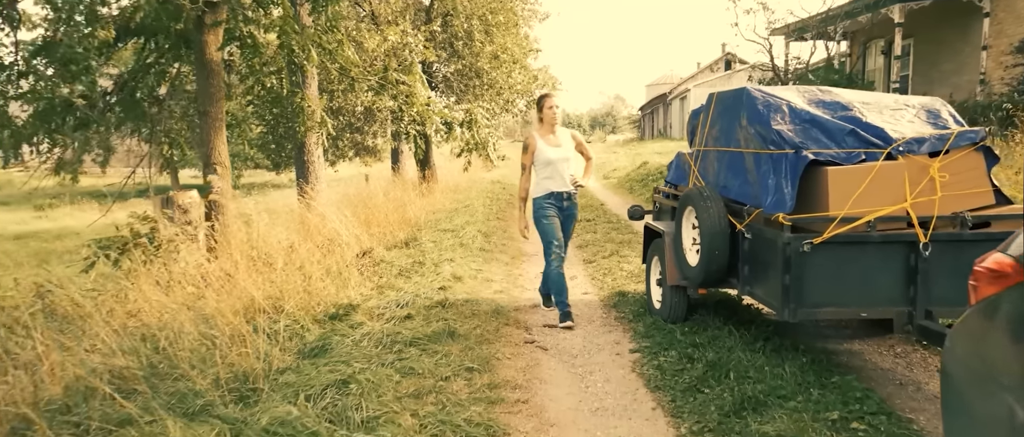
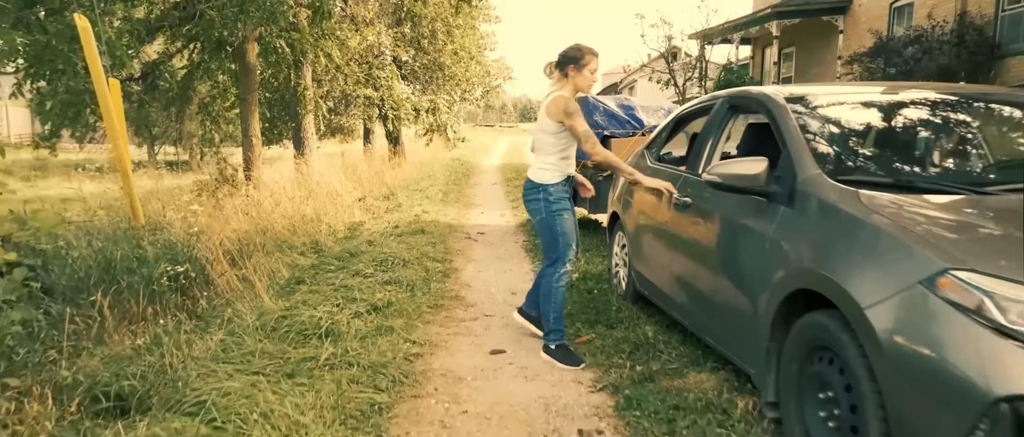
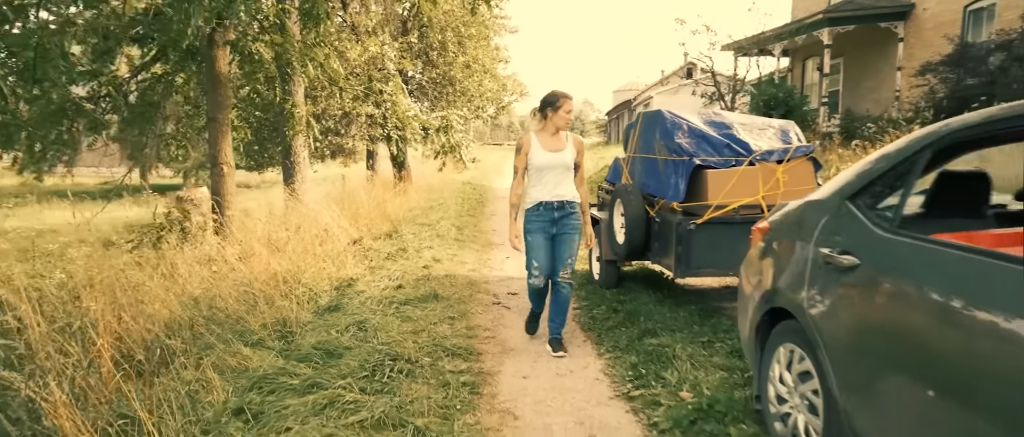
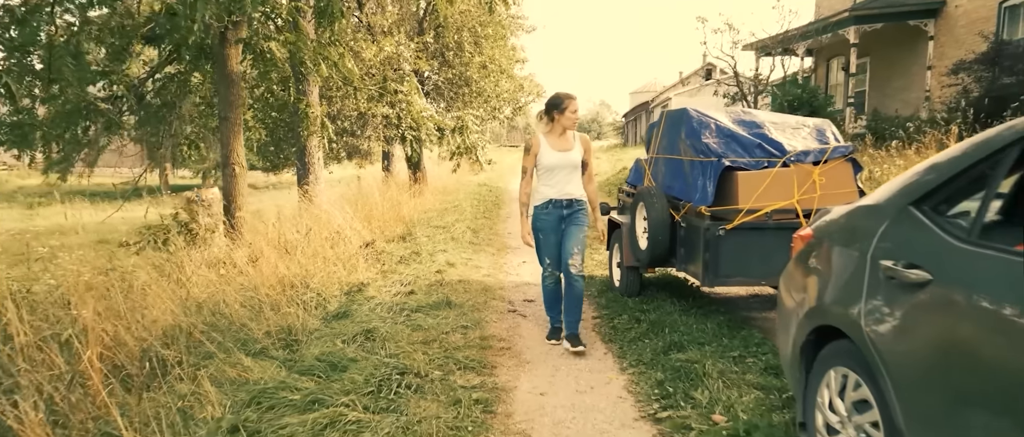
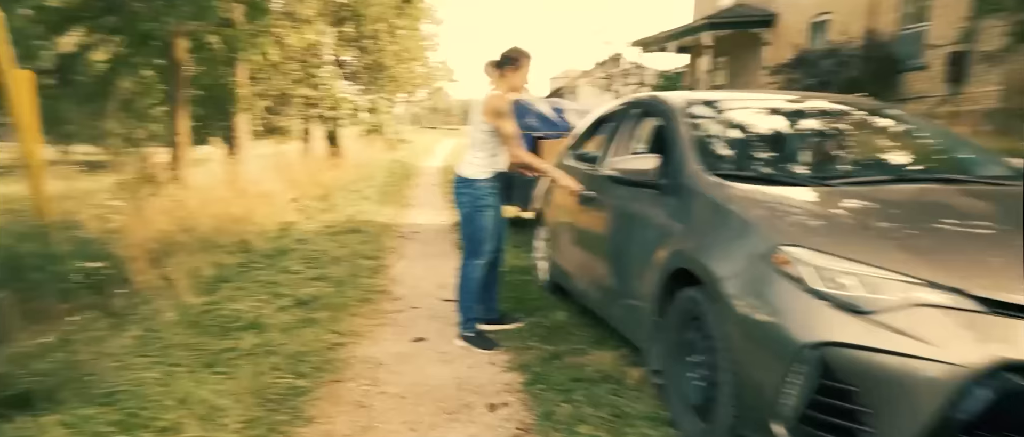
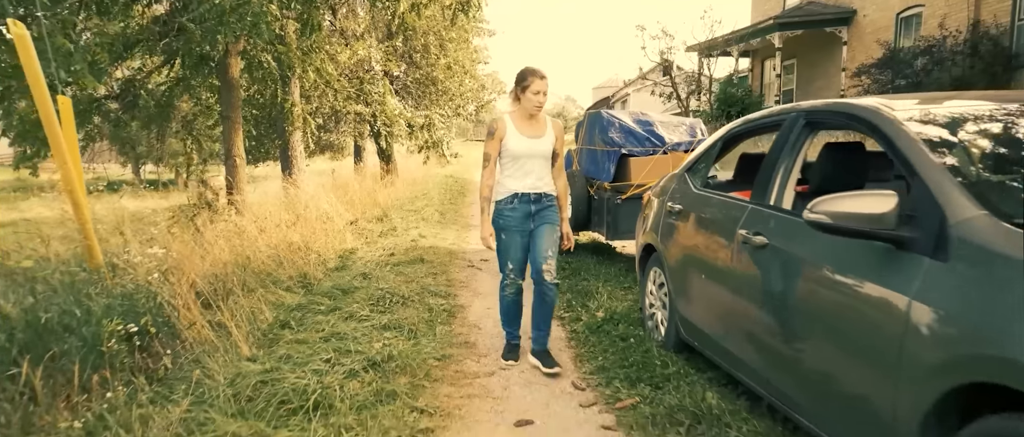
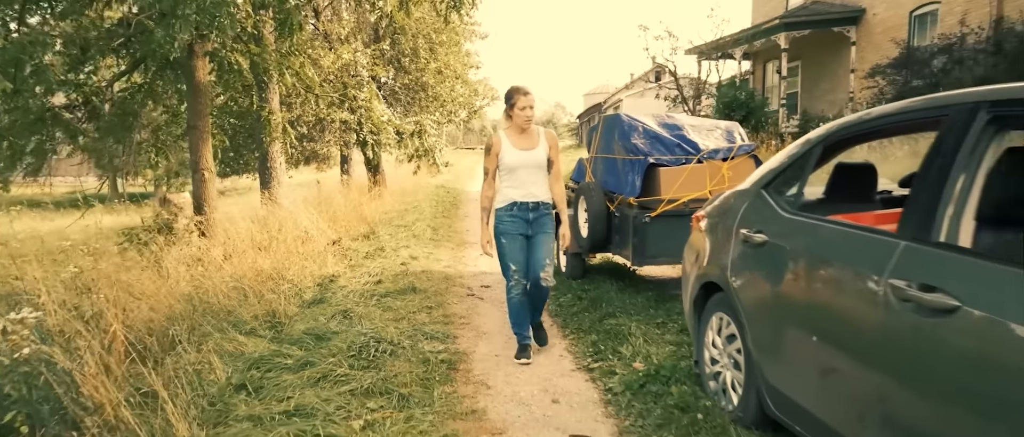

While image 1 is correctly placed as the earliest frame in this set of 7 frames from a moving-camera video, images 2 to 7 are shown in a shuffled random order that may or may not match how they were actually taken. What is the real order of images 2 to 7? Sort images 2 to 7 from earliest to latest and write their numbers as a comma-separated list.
4, 3, 7, 6, 2, 5
